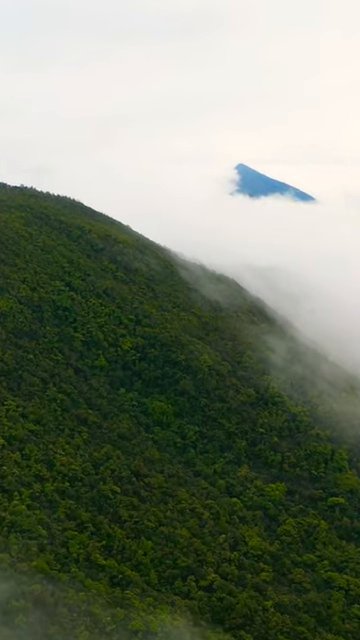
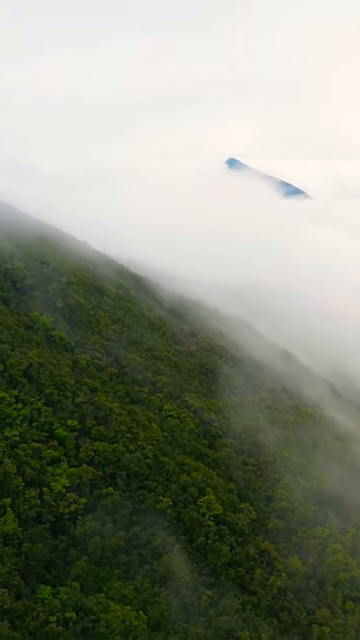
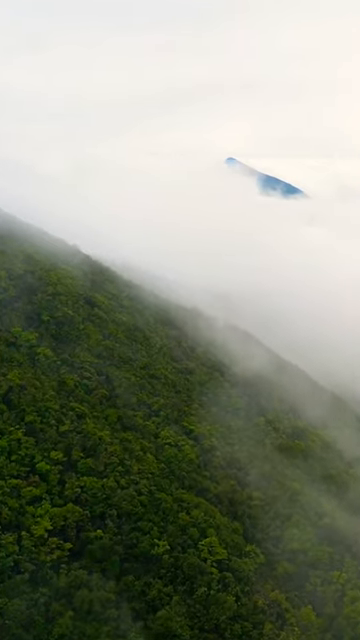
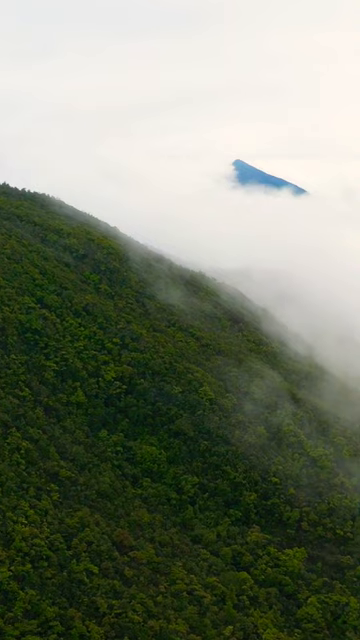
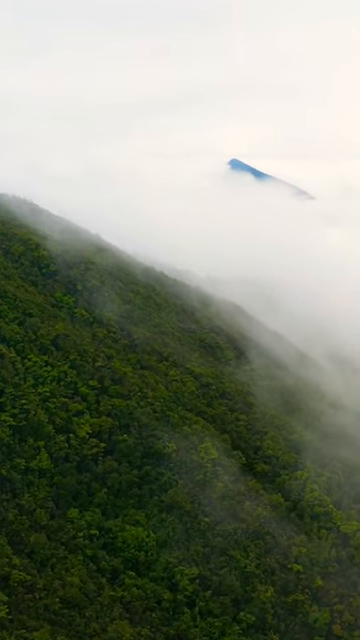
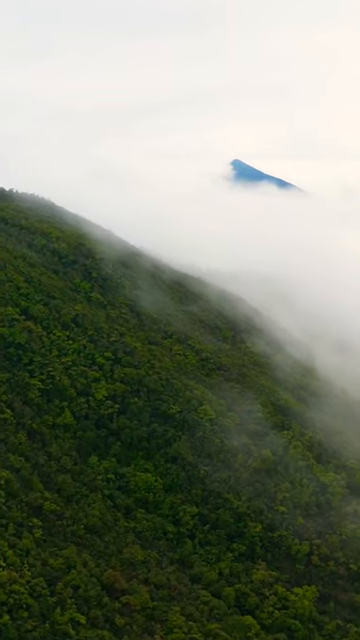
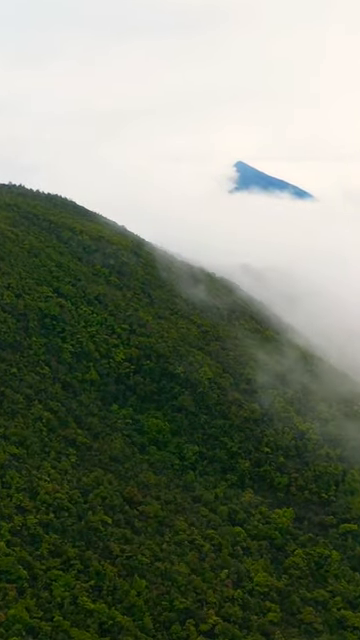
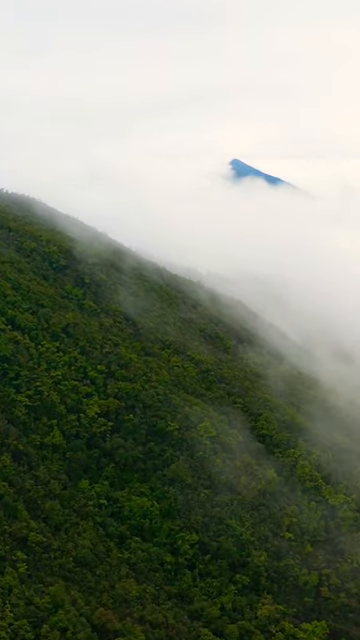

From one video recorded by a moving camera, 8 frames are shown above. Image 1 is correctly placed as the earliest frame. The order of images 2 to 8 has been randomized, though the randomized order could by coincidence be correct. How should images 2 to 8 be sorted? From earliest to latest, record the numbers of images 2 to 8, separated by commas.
7, 4, 6, 8, 5, 2, 3
